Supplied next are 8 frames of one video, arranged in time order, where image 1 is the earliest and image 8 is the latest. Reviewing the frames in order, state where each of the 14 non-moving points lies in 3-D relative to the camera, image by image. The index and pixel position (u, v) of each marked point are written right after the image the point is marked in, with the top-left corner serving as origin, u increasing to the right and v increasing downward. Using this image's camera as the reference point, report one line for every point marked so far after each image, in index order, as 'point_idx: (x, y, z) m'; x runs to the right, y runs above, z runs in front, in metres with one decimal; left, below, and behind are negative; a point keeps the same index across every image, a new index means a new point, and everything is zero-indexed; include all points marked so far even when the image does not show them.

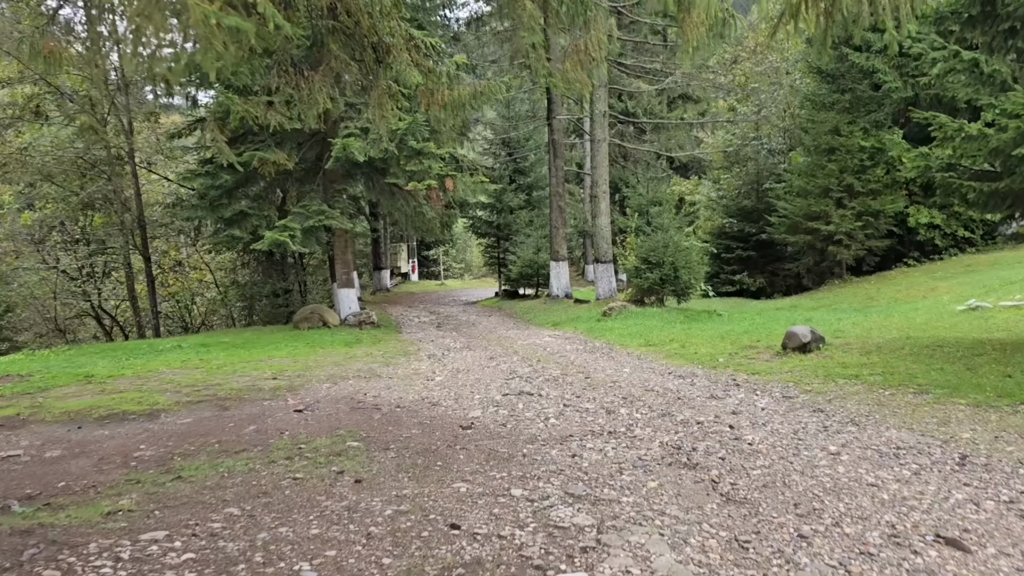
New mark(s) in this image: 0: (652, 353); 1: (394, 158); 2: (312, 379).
0: (+1.6, -0.7, +9.6) m
1: (-1.9, +2.1, +14.5) m
2: (-2.1, -1.0, +9.2) m
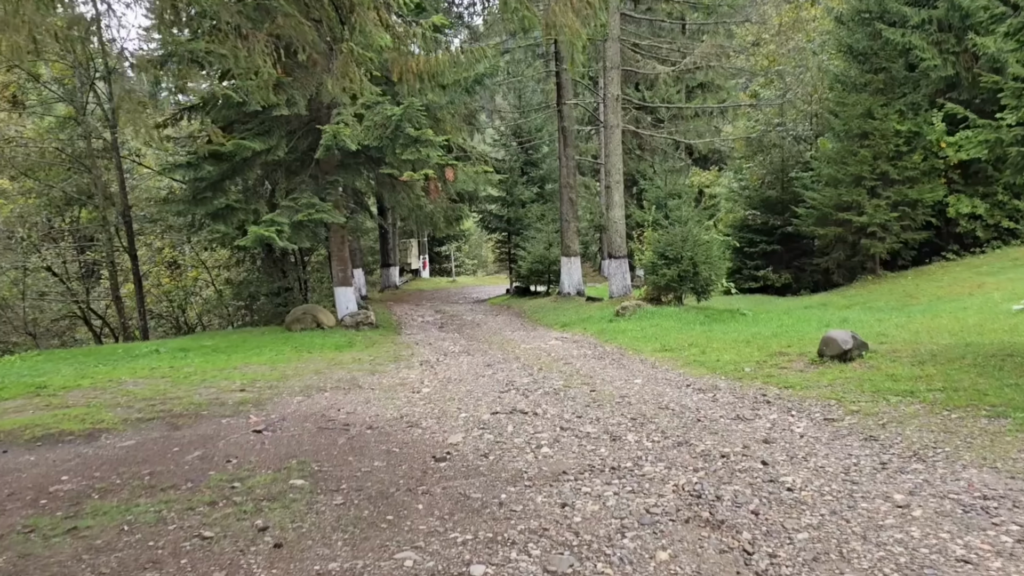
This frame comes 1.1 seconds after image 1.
0: (+1.5, -0.7, +8.5) m
1: (-1.9, +2.2, +13.5) m
2: (-2.1, -1.0, +8.2) m
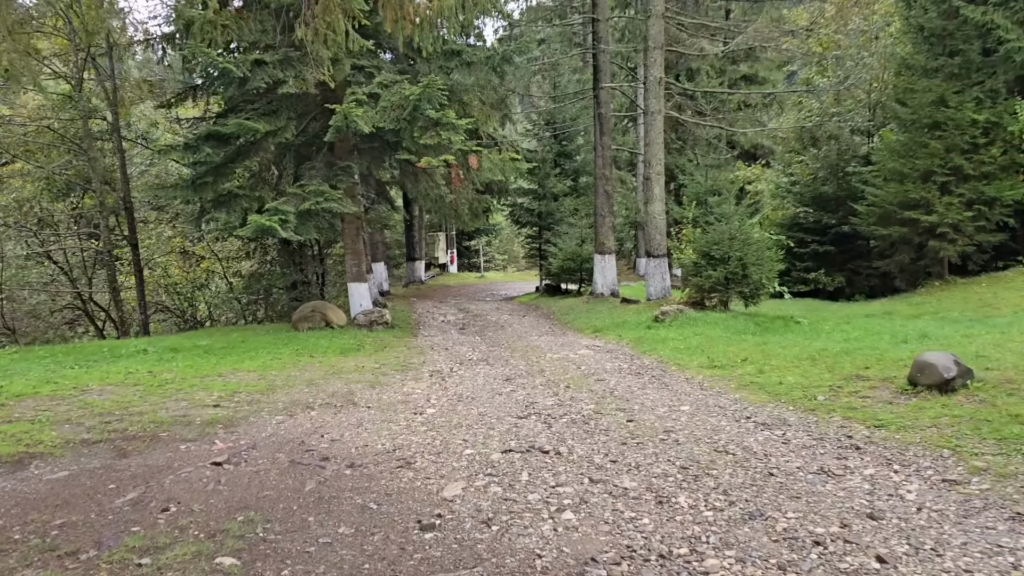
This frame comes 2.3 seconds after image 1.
0: (+1.7, -0.8, +7.2) m
1: (-1.5, +2.2, +12.2) m
2: (-2.0, -1.0, +7.0) m
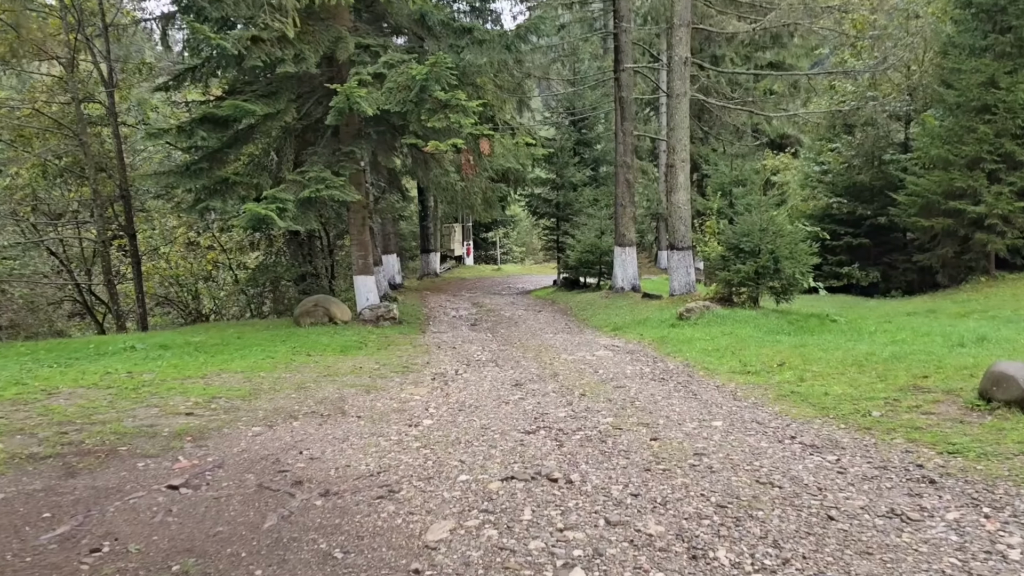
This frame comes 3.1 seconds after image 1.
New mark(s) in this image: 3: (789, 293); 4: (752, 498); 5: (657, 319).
0: (+1.8, -0.7, +6.3) m
1: (-1.3, +2.3, +11.4) m
2: (-1.9, -0.9, +6.2) m
3: (+3.6, -0.1, +11.5) m
4: (+1.0, -0.9, +3.8) m
5: (+1.8, -0.4, +11.1) m
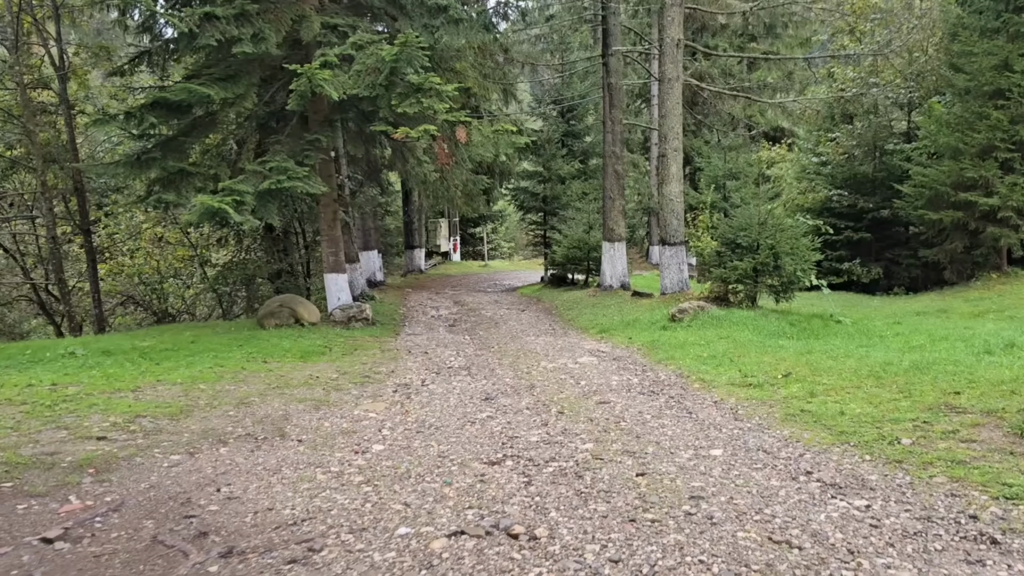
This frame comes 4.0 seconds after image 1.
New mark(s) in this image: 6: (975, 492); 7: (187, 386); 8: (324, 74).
0: (+1.6, -0.8, +5.5) m
1: (-1.5, +2.3, +10.5) m
2: (-2.1, -0.9, +5.3) m
3: (+3.4, 0.0, +10.6) m
4: (+0.8, -0.9, +3.0) m
5: (+1.6, -0.4, +10.2) m
6: (+1.9, -0.8, +3.6) m
7: (-2.6, -0.8, +7.2) m
8: (-2.1, +2.4, +9.7) m
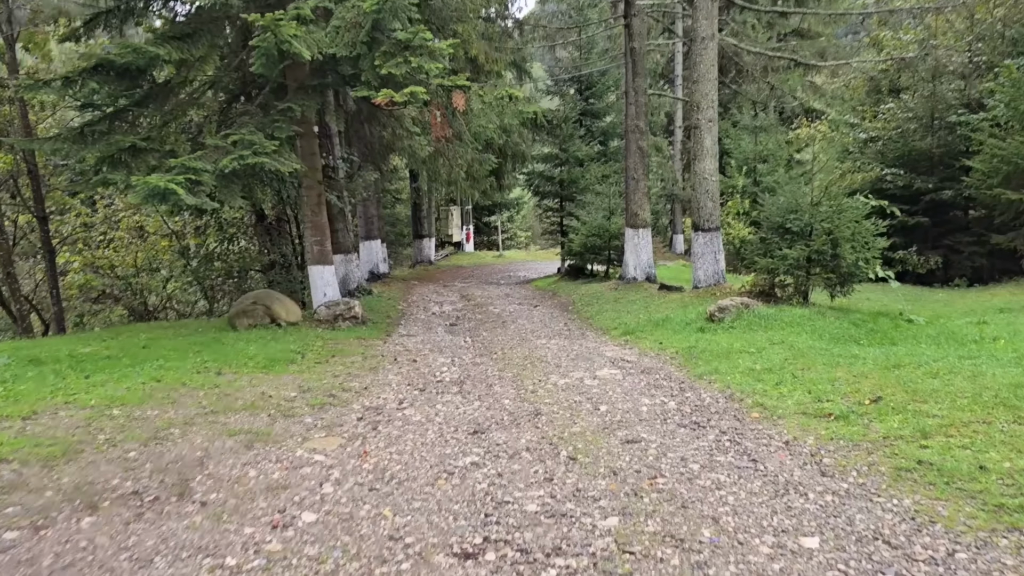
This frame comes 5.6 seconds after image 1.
0: (+1.5, -0.7, +3.9) m
1: (-1.5, +2.3, +9.0) m
2: (-2.1, -0.9, +3.8) m
3: (+3.4, 0.0, +8.9) m
4: (+0.8, -1.0, +1.4) m
5: (+1.6, -0.3, +8.6) m
6: (+1.8, -0.8, +1.9) m
7: (-2.6, -0.8, +5.6) m
8: (-2.0, +2.4, +8.1) m
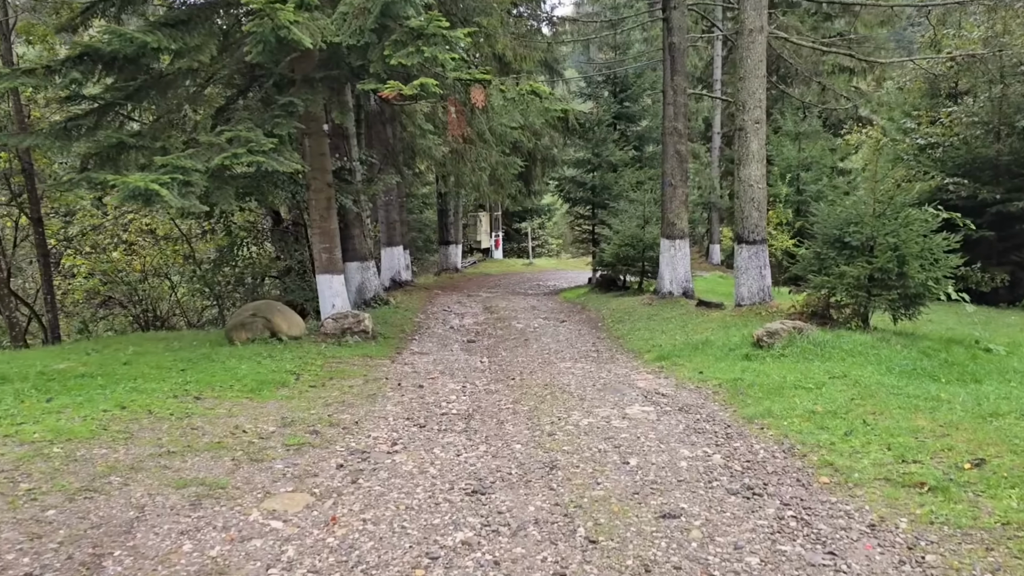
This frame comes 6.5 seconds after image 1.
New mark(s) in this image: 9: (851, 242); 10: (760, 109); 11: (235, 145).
0: (+1.5, -0.9, +2.9) m
1: (-1.2, +2.2, +8.1) m
2: (-2.2, -1.0, +2.9) m
3: (+3.6, -0.2, +7.9) m
4: (+0.7, -1.1, +0.4) m
5: (+1.8, -0.5, +7.6) m
6: (+1.7, -1.0, +0.9) m
7: (-2.6, -0.9, +4.8) m
8: (-1.8, +2.3, +7.2) m
9: (+3.1, +0.4, +7.9) m
10: (+2.8, +2.0, +9.9) m
11: (-2.5, +1.3, +8.0) m
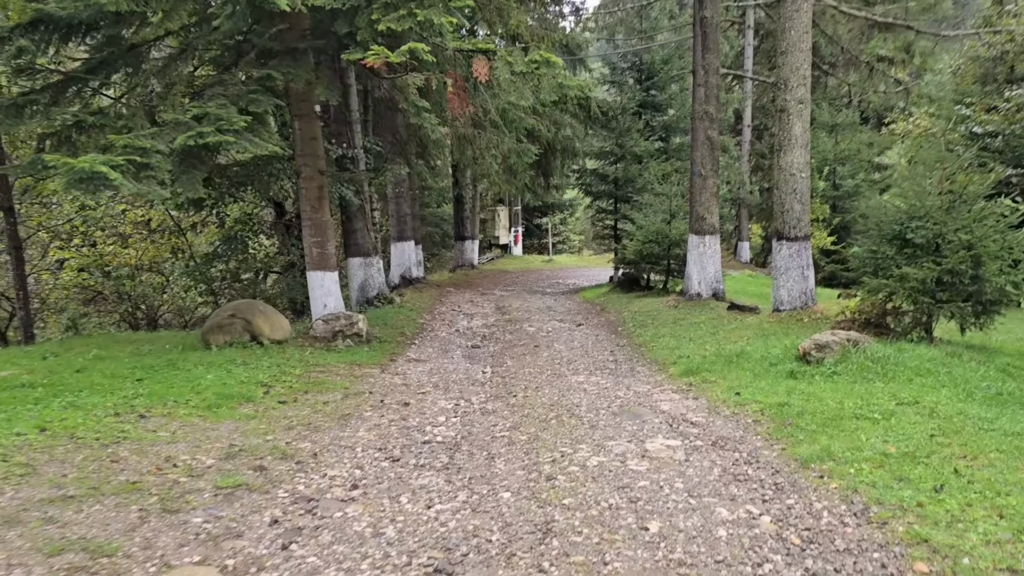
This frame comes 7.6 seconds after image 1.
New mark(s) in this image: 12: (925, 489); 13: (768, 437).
0: (+1.4, -0.9, +1.8) m
1: (-1.2, +2.2, +7.1) m
2: (-2.3, -1.0, +2.0) m
3: (+3.7, -0.2, +6.7) m
4: (+0.5, -1.1, -0.7) m
5: (+1.8, -0.5, +6.5) m
6: (+1.6, -1.0, -0.1) m
7: (-2.6, -0.9, +3.8) m
8: (-1.8, +2.3, +6.2) m
9: (+3.1, +0.4, +6.8) m
10: (+2.9, +1.9, +8.7) m
11: (-2.5, +1.3, +7.0) m
12: (+1.6, -0.8, +3.5) m
13: (+1.3, -0.7, +4.6) m
